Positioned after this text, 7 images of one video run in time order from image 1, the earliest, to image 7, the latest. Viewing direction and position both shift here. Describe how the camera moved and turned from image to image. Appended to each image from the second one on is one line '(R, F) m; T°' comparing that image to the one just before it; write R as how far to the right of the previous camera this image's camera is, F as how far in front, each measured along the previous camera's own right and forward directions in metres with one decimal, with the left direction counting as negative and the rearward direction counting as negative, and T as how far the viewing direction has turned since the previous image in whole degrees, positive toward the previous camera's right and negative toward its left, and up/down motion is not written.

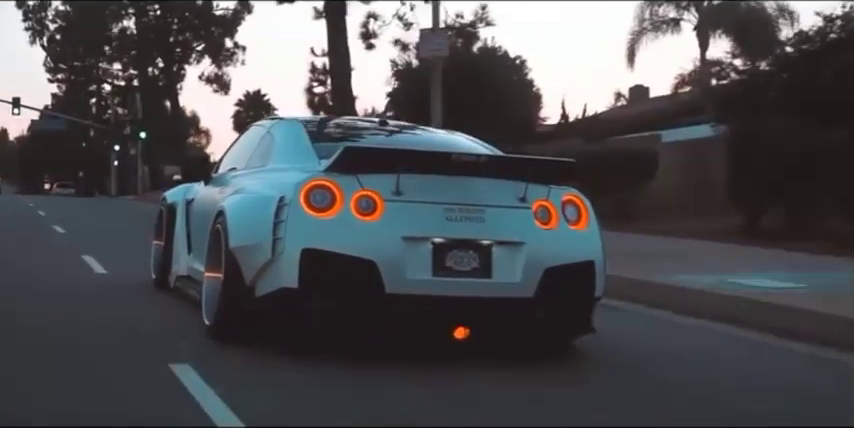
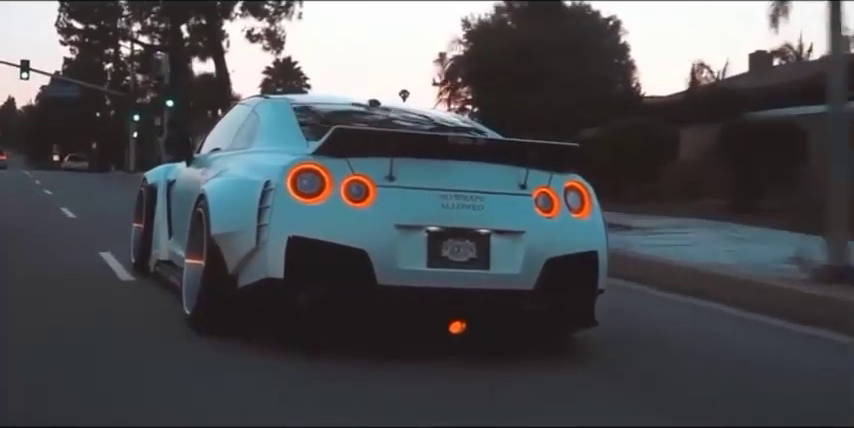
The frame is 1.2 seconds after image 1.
(-0.1, +0.5) m; +1°
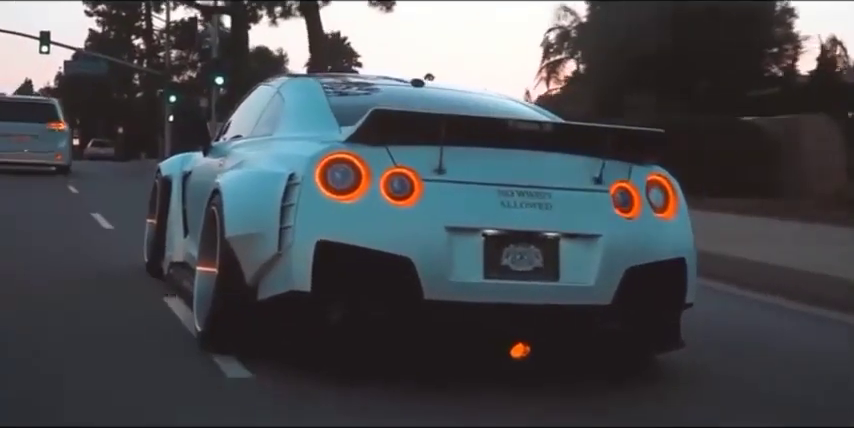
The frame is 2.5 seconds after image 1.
(-0.1, +1.3) m; -1°
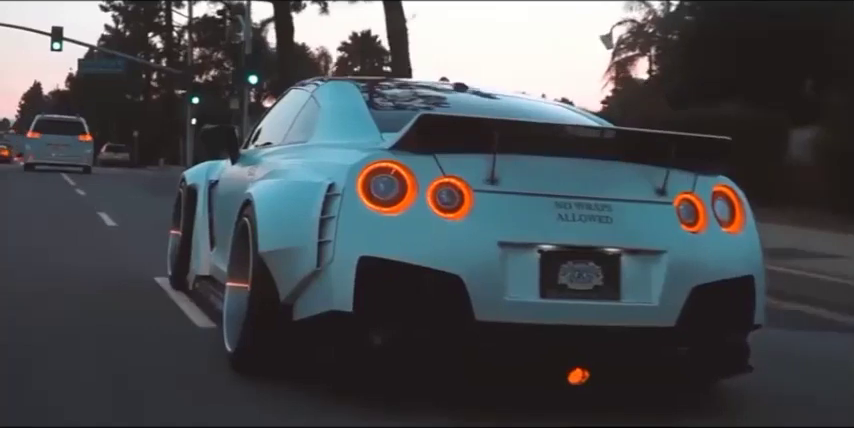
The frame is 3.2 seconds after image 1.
(-0.1, +0.5) m; -1°
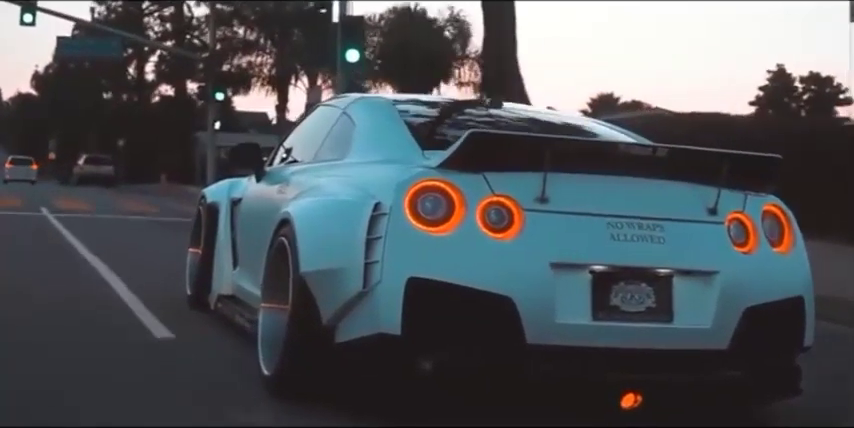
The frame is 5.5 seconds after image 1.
(-0.2, +0.2) m; 0°
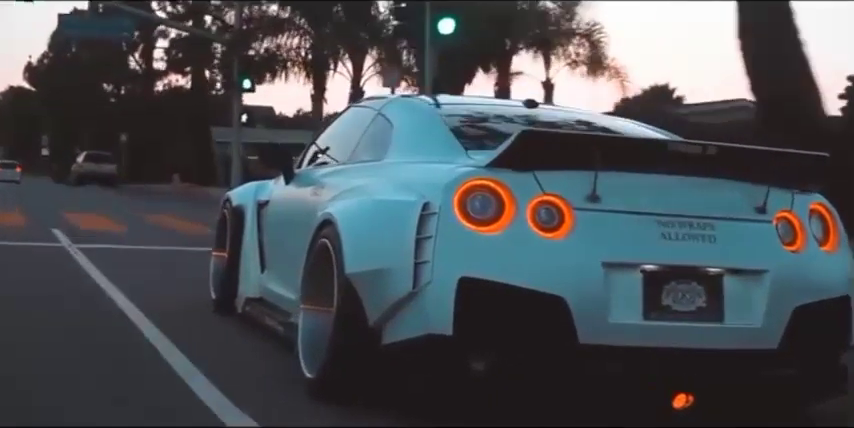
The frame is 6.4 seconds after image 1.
(-0.2, 0.0) m; 0°
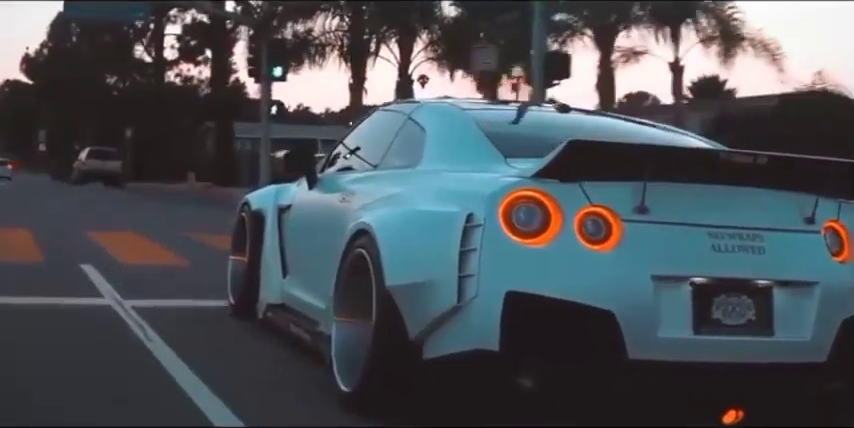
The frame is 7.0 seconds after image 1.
(-0.2, +0.1) m; 0°
